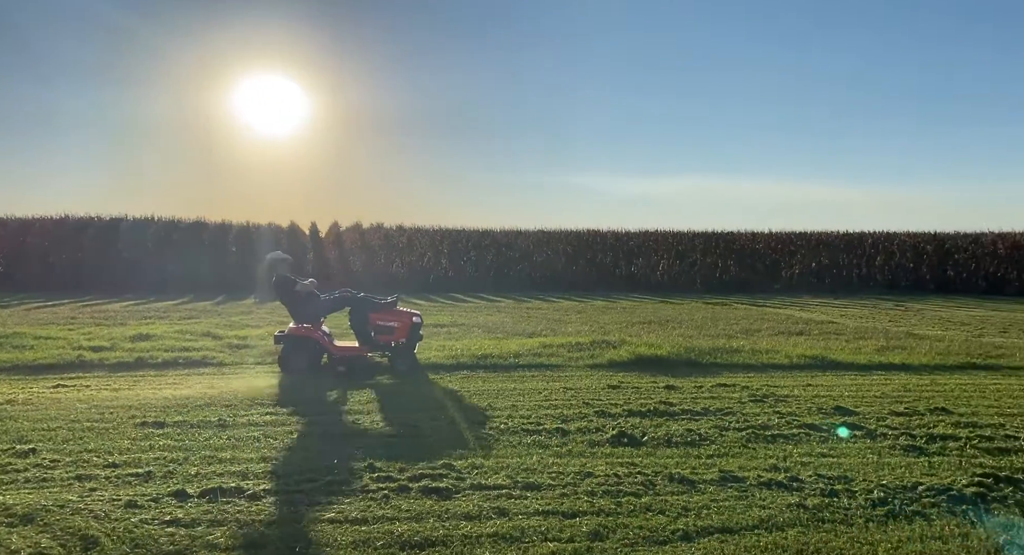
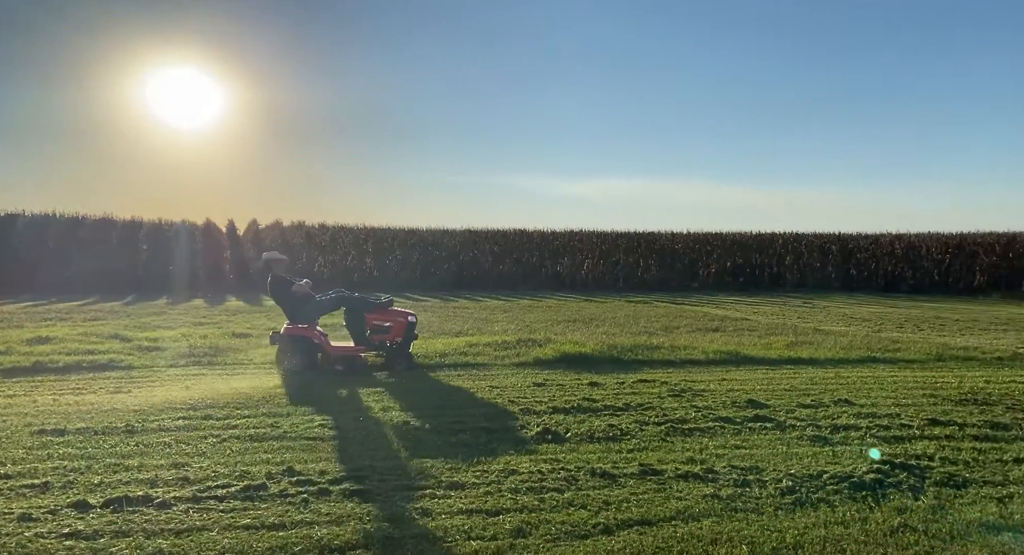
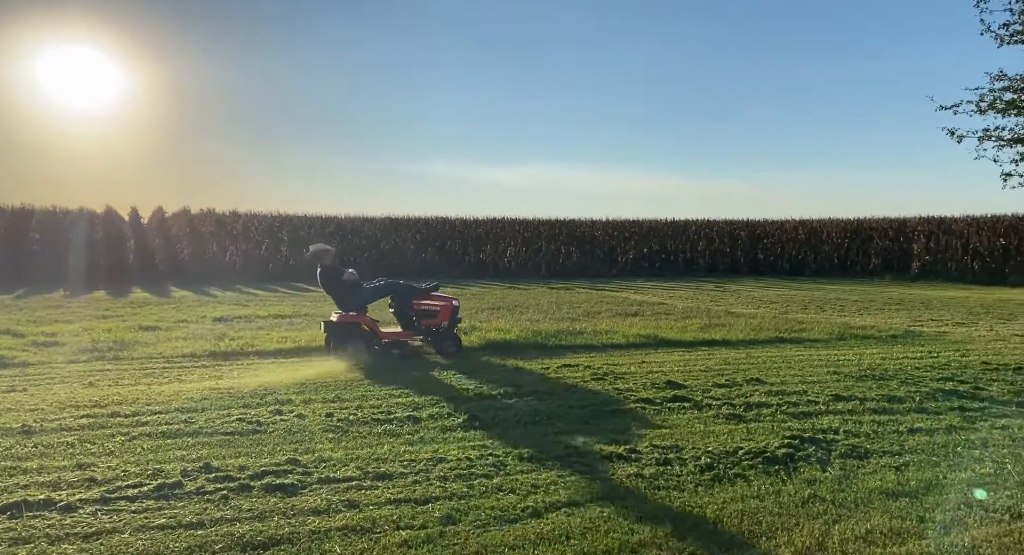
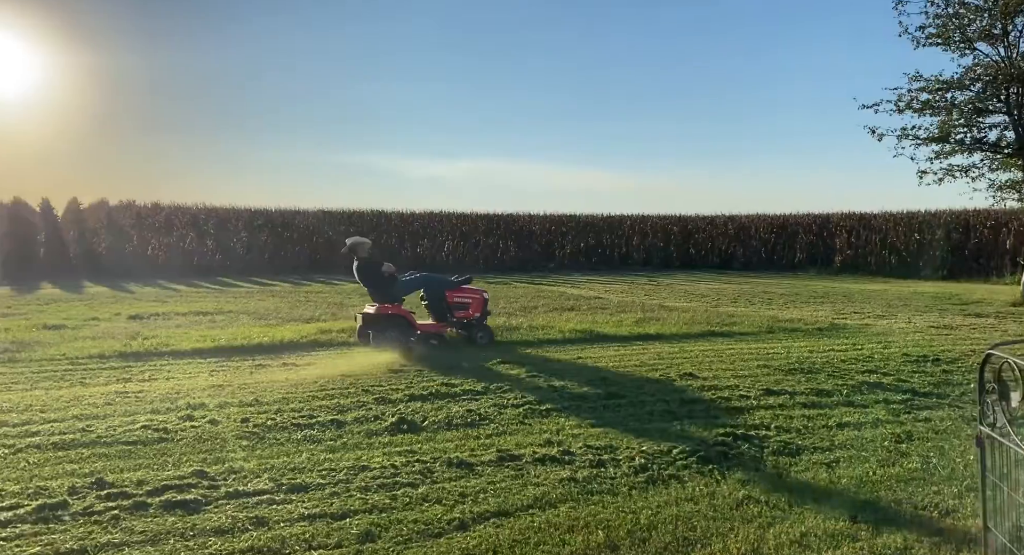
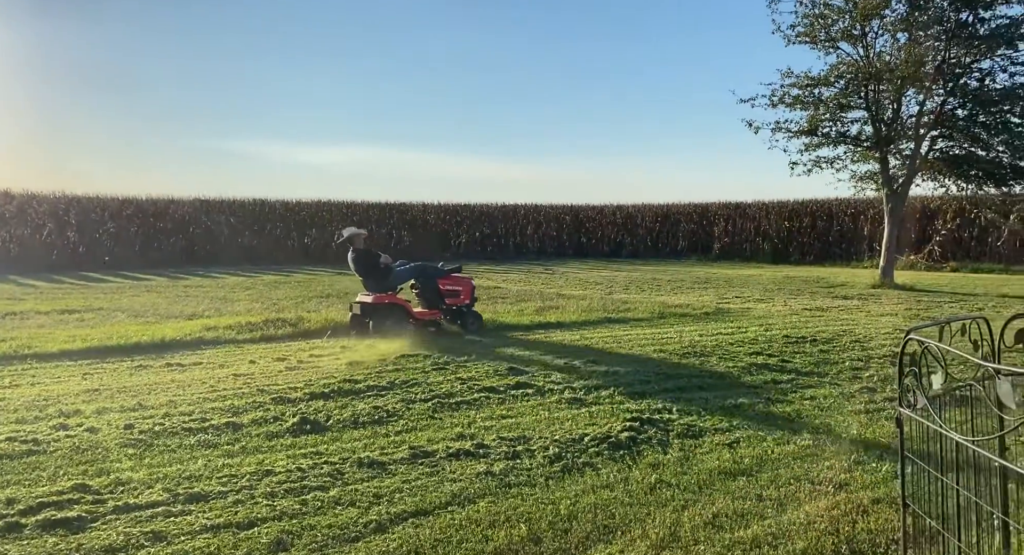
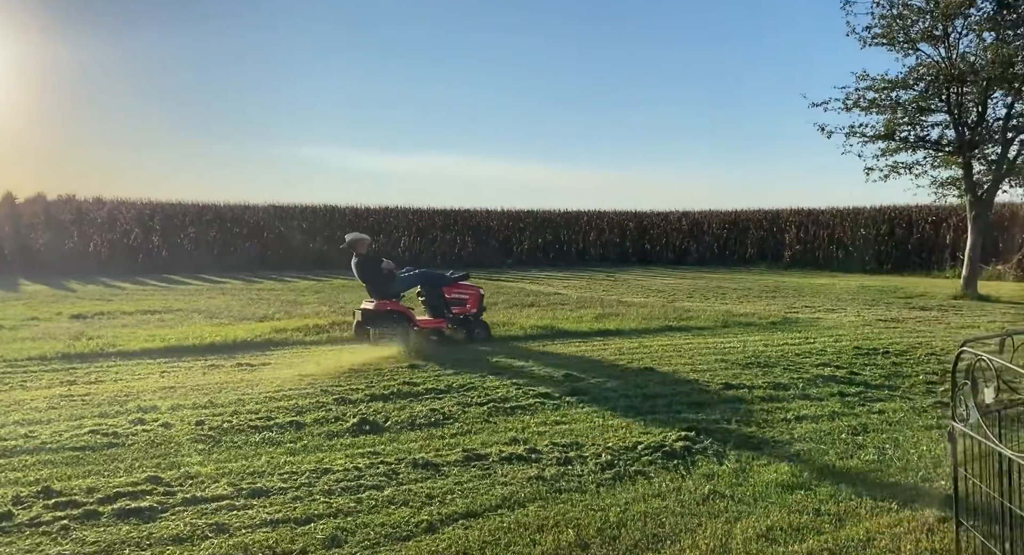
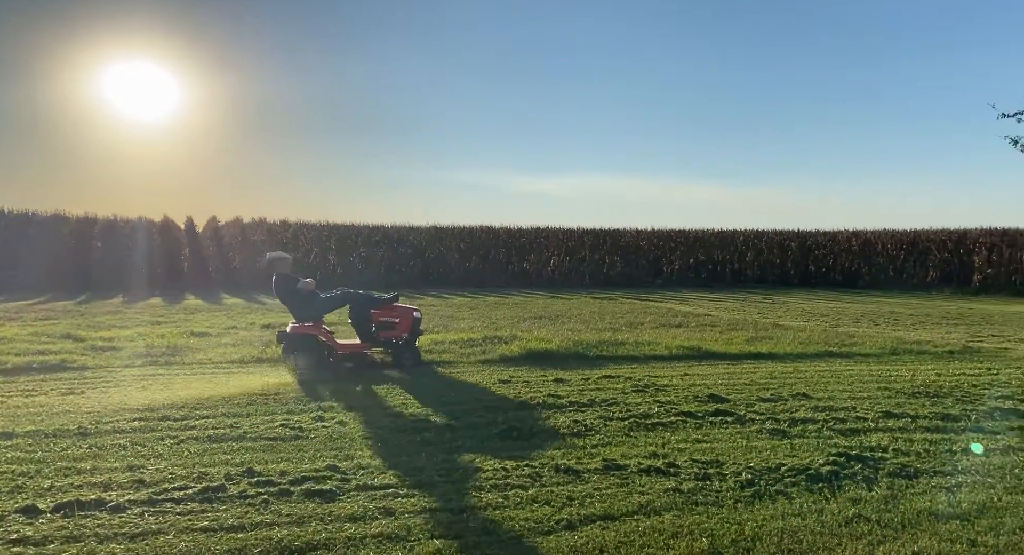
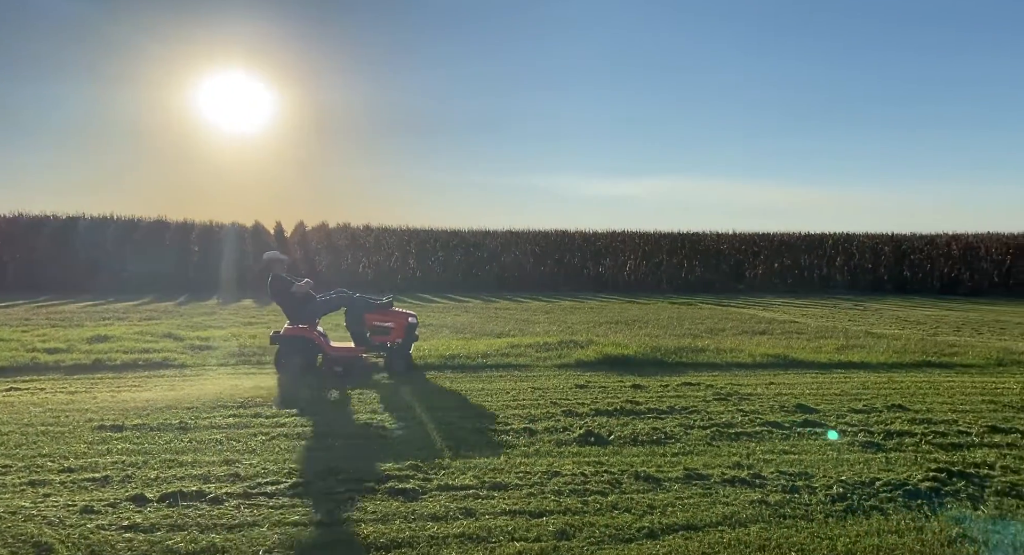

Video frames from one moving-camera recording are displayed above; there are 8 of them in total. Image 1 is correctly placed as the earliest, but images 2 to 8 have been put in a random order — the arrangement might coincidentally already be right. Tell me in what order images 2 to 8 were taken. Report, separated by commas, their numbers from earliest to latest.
8, 2, 7, 3, 4, 6, 5
